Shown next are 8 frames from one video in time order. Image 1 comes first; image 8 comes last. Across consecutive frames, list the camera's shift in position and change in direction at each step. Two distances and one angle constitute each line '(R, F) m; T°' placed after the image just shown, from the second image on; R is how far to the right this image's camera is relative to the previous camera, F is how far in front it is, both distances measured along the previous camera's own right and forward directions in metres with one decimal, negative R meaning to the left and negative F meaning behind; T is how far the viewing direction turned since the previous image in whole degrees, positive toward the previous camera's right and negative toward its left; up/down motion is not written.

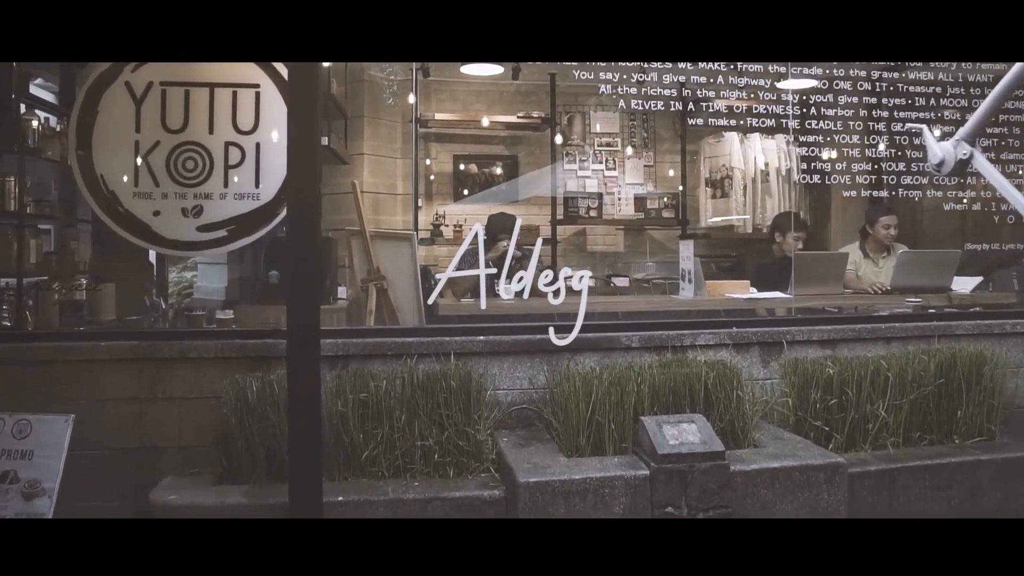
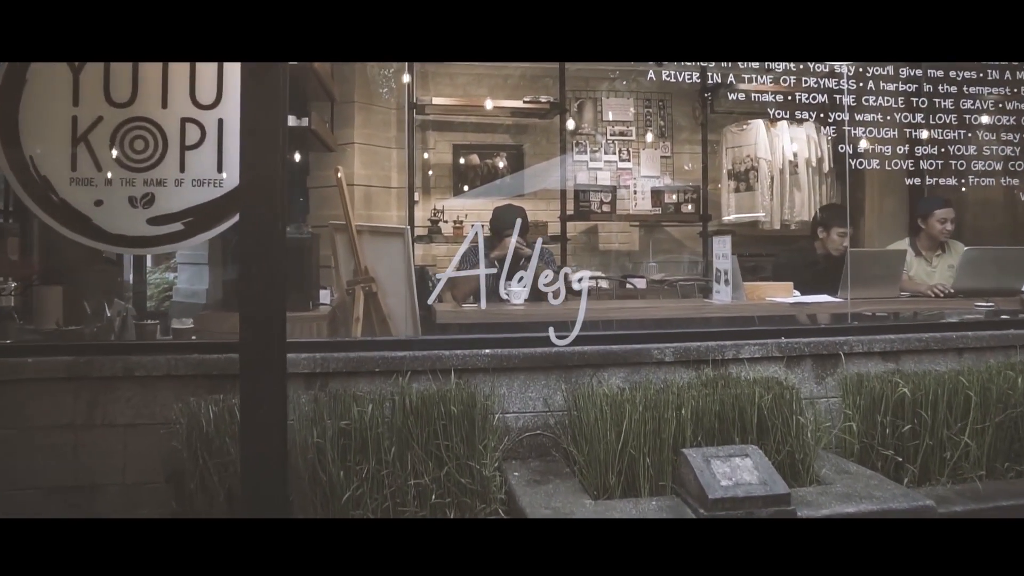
(0.0, +0.5) m; 0°
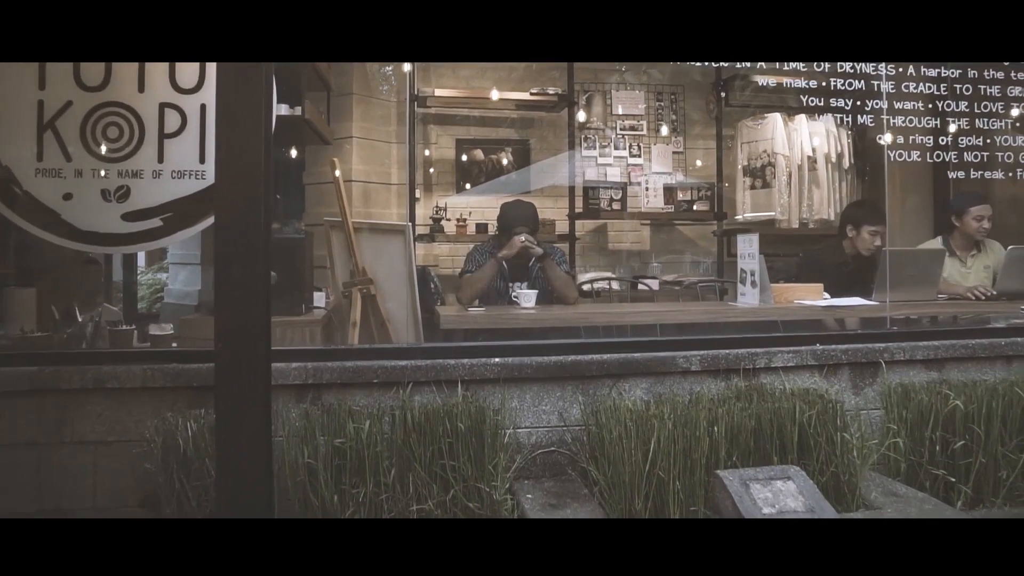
(0.0, +0.2) m; 0°
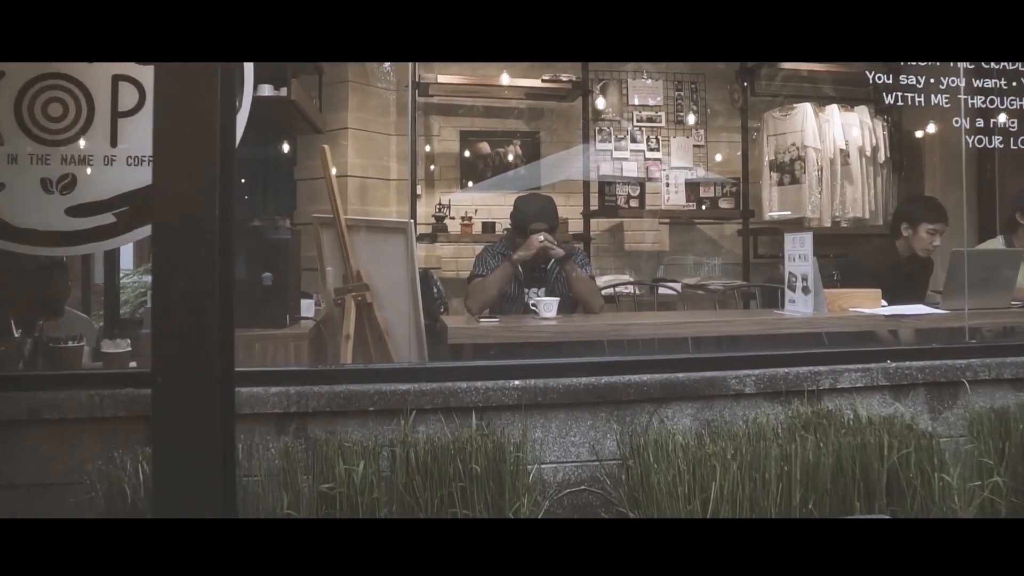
(-0.1, +0.4) m; 0°
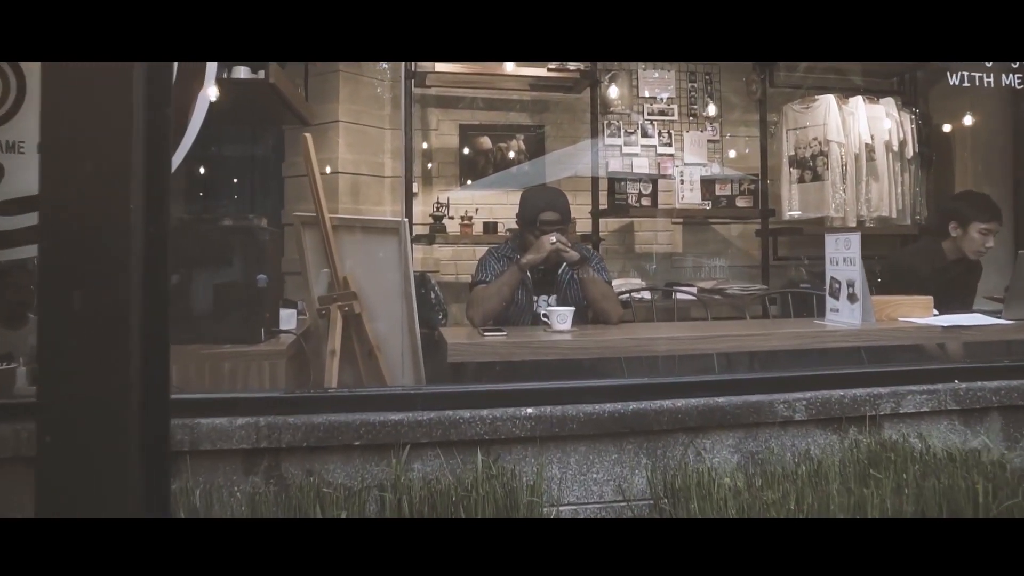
(0.0, +0.3) m; 0°
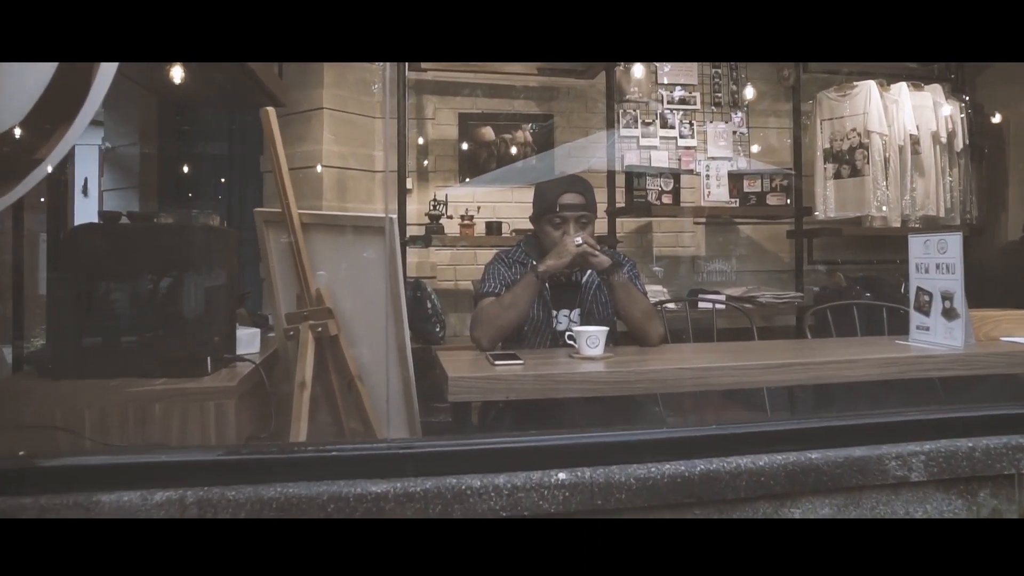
(0.0, +0.5) m; 0°
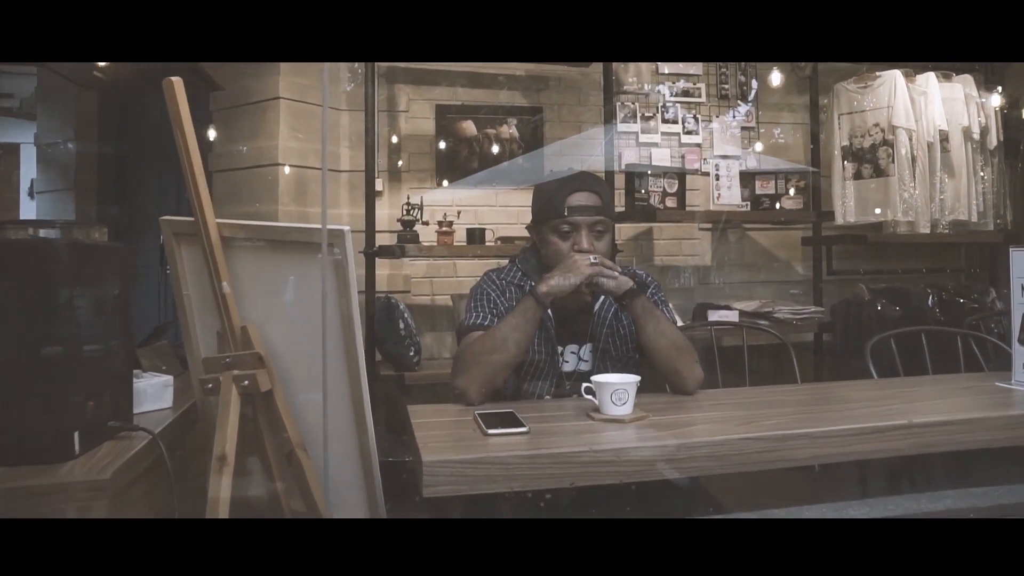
(0.0, +0.5) m; +2°
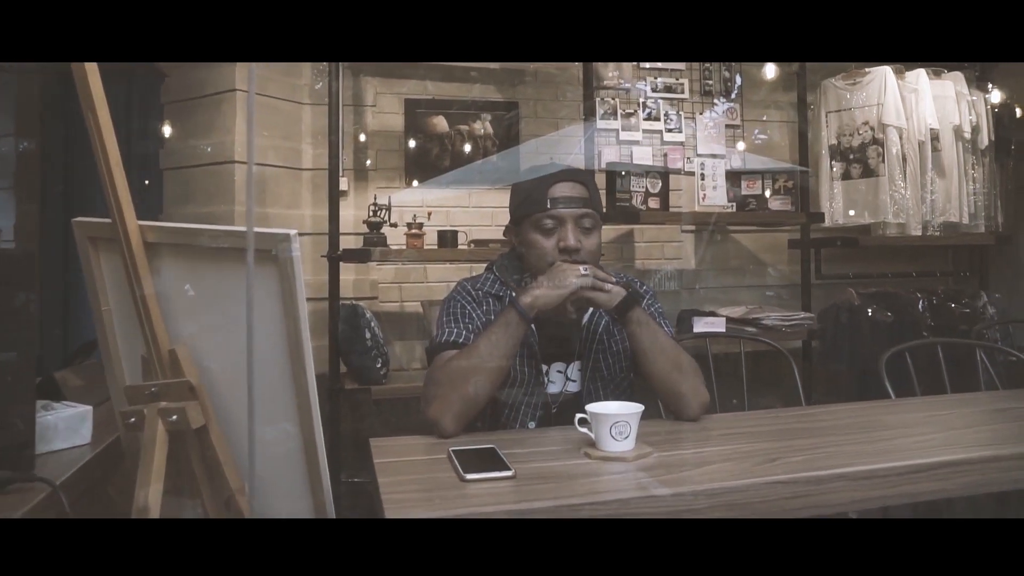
(0.0, +0.2) m; +2°
